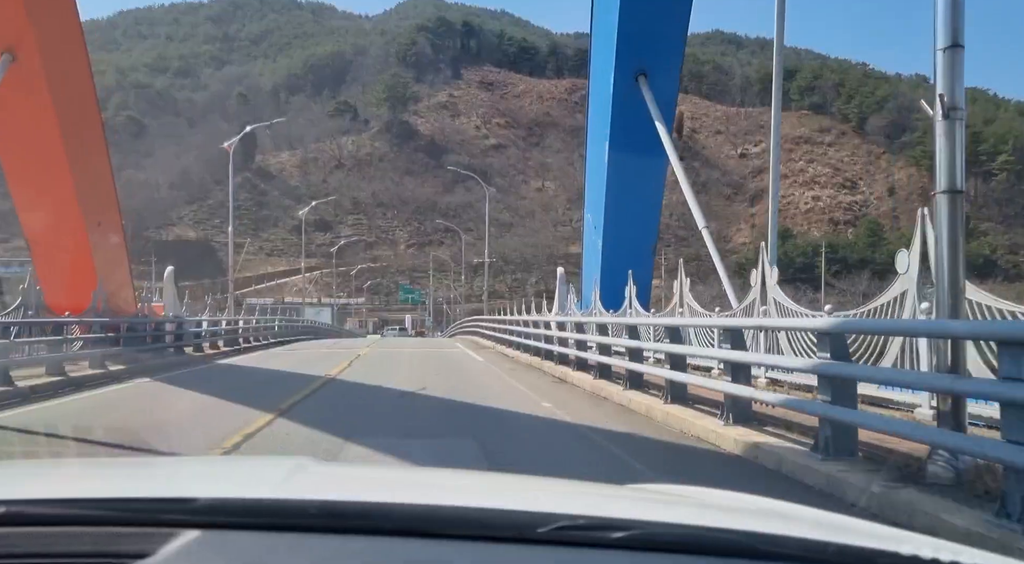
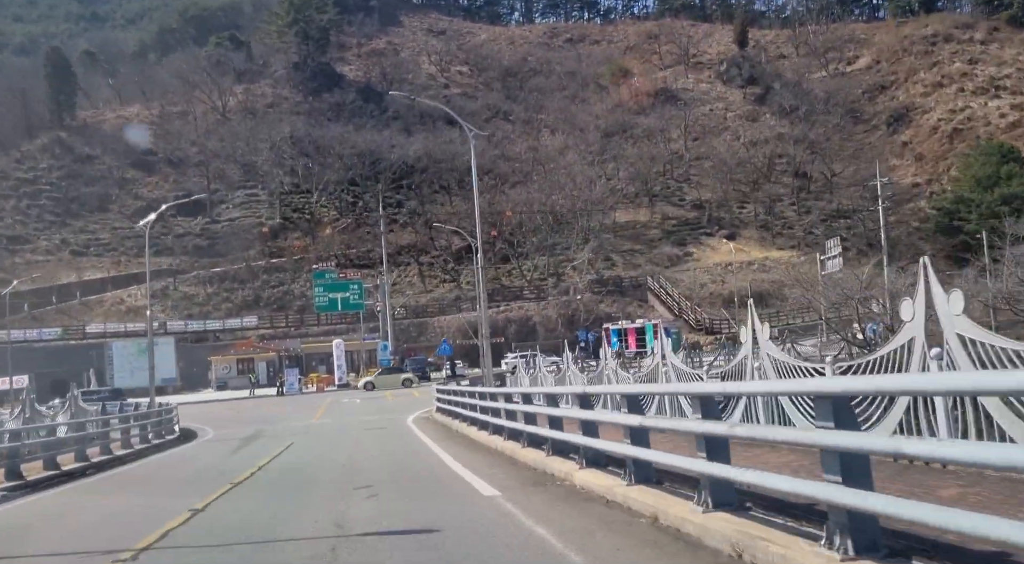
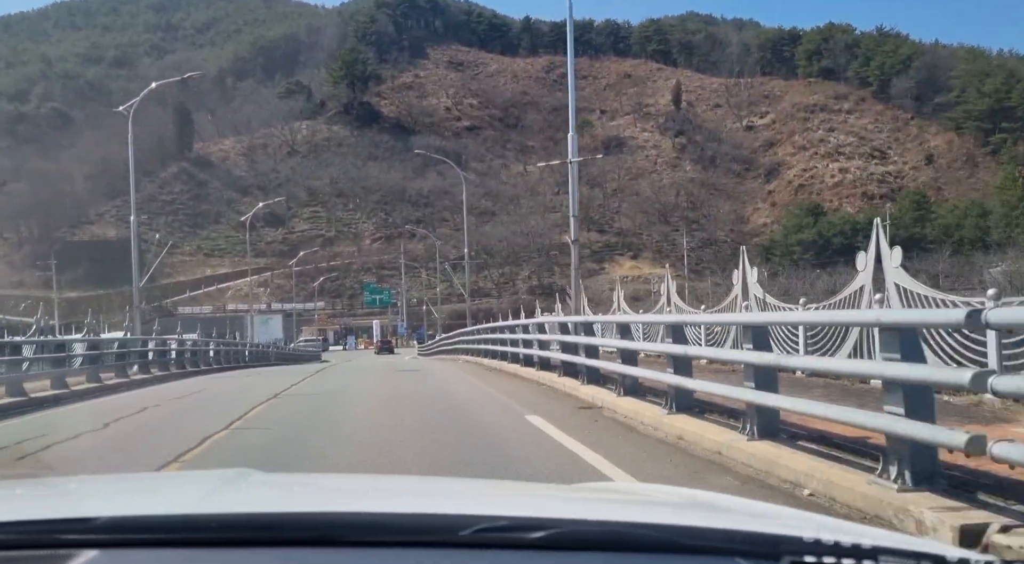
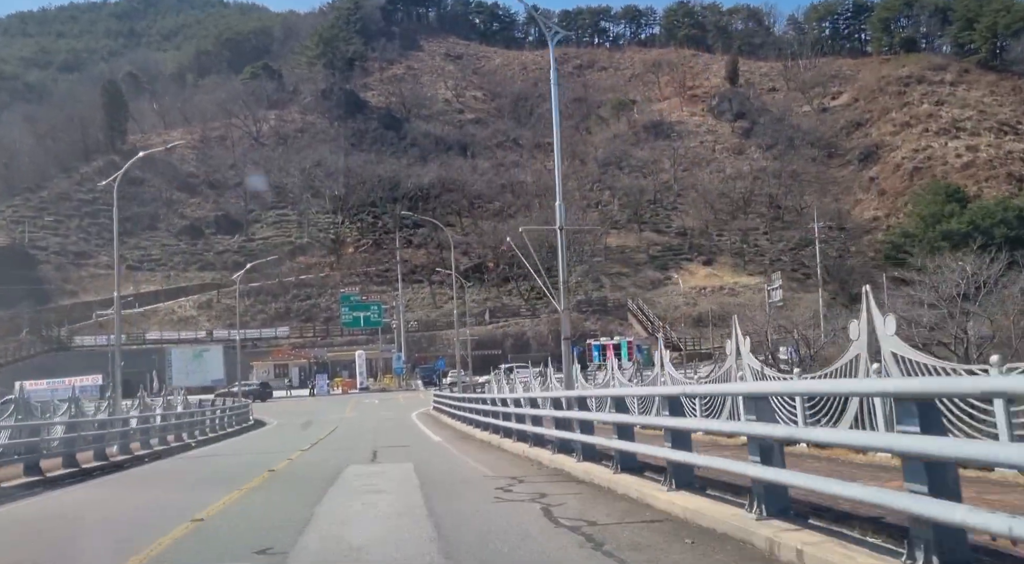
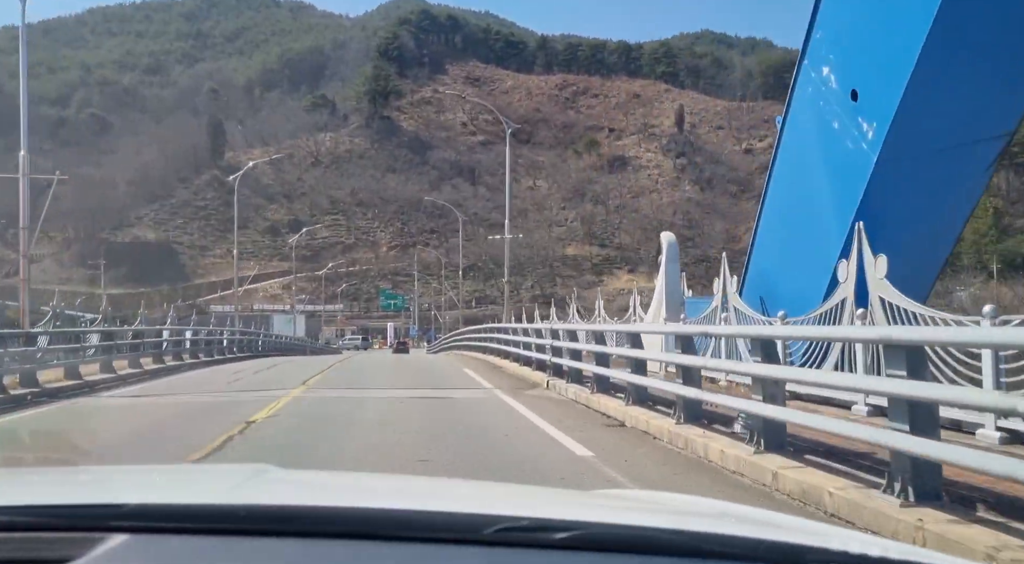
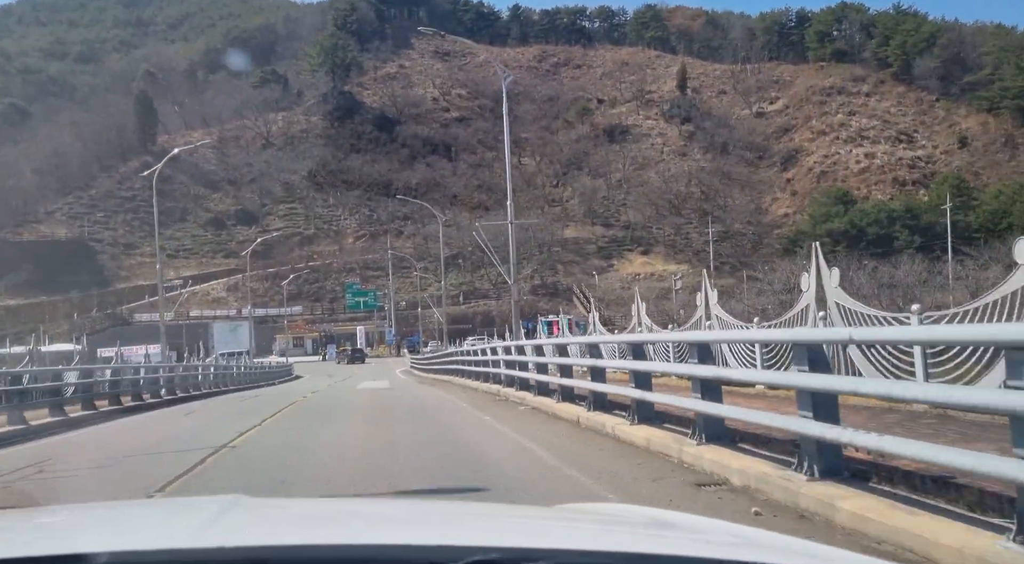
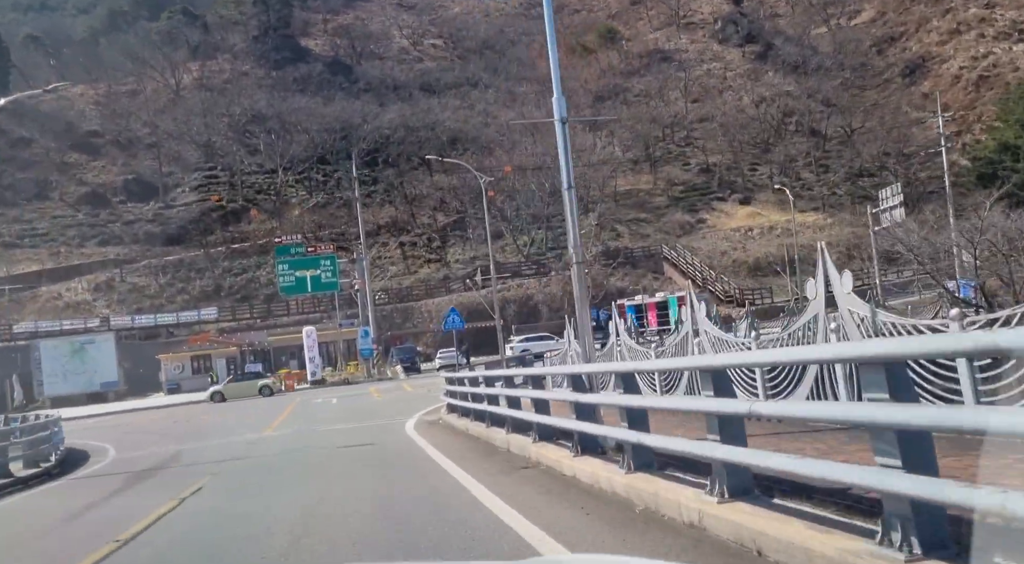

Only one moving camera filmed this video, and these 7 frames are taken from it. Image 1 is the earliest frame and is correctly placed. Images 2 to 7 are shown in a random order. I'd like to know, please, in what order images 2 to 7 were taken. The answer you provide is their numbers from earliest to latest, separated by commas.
5, 3, 6, 4, 2, 7
